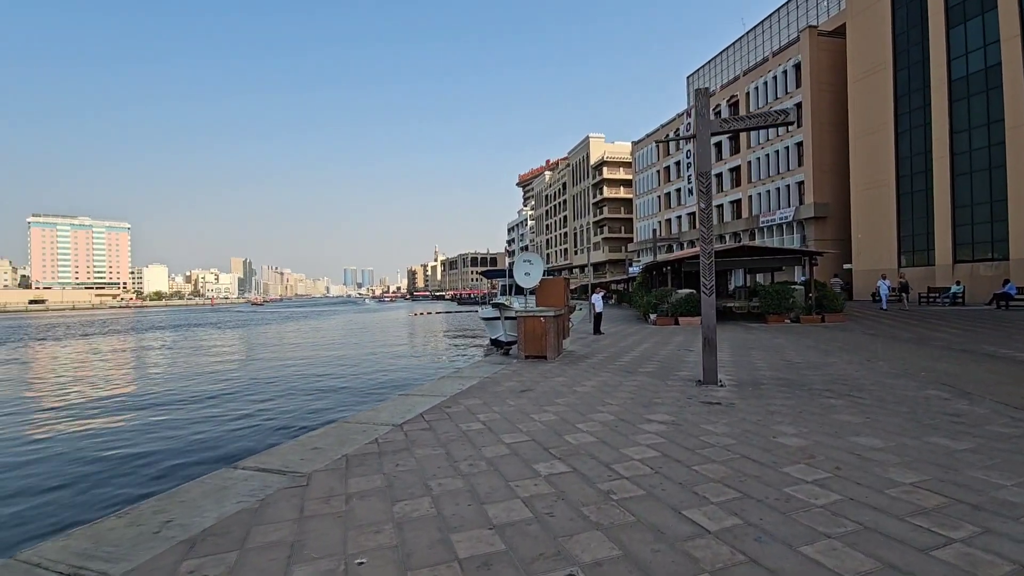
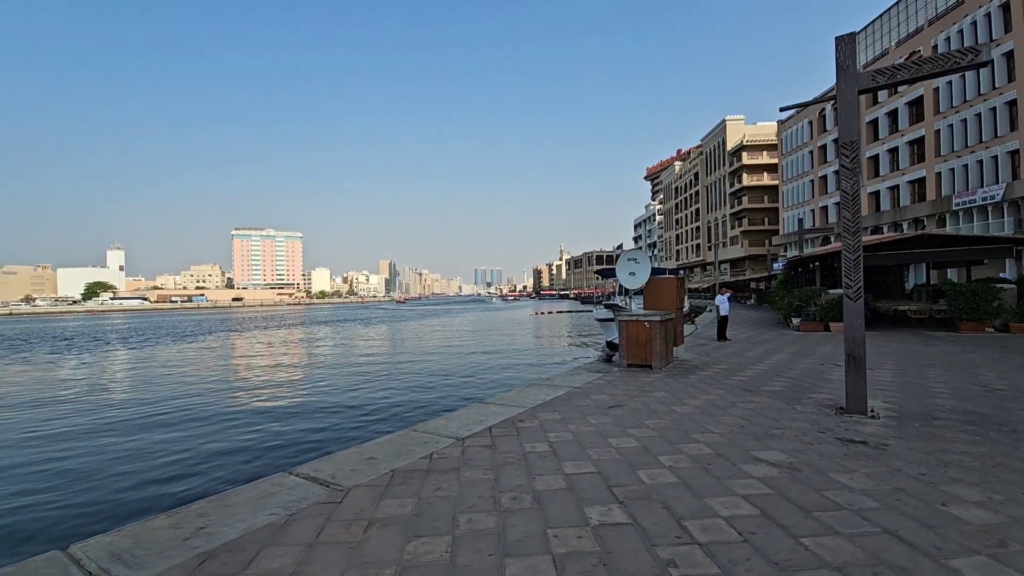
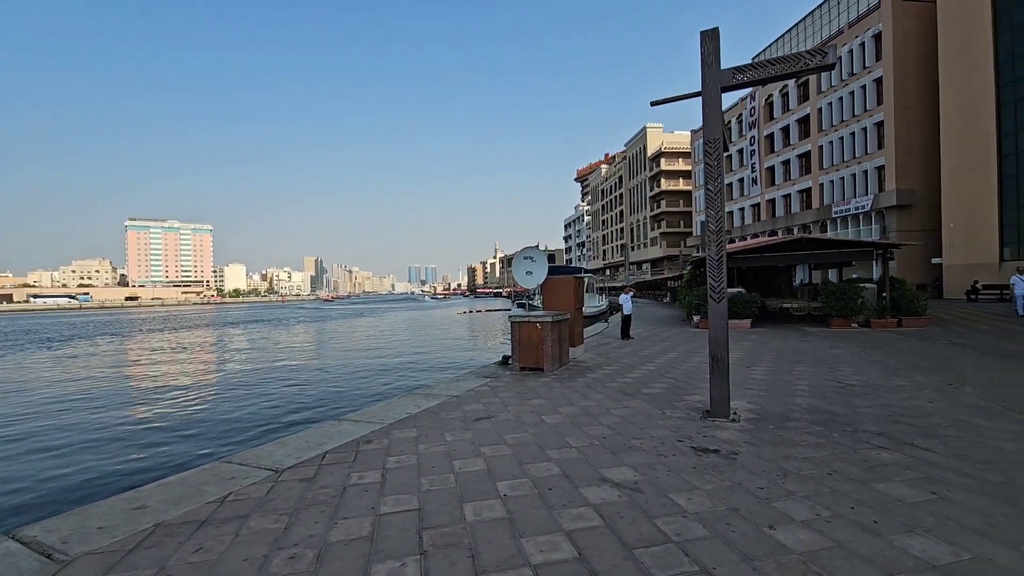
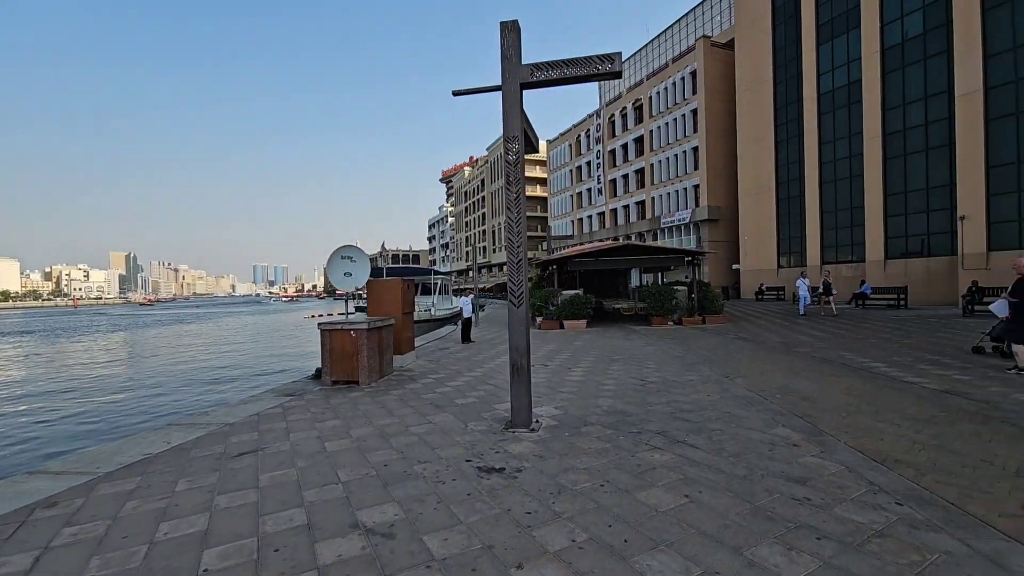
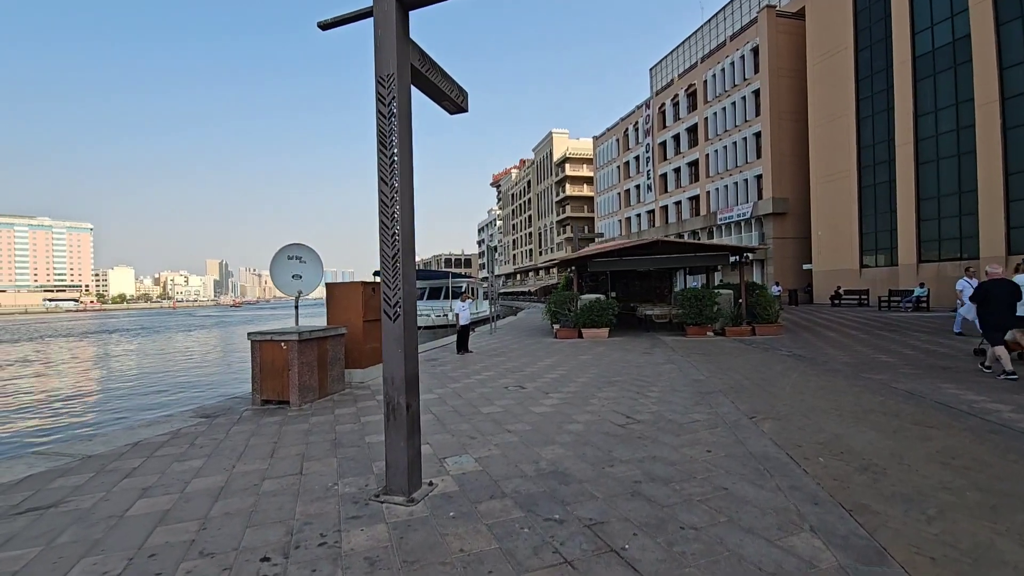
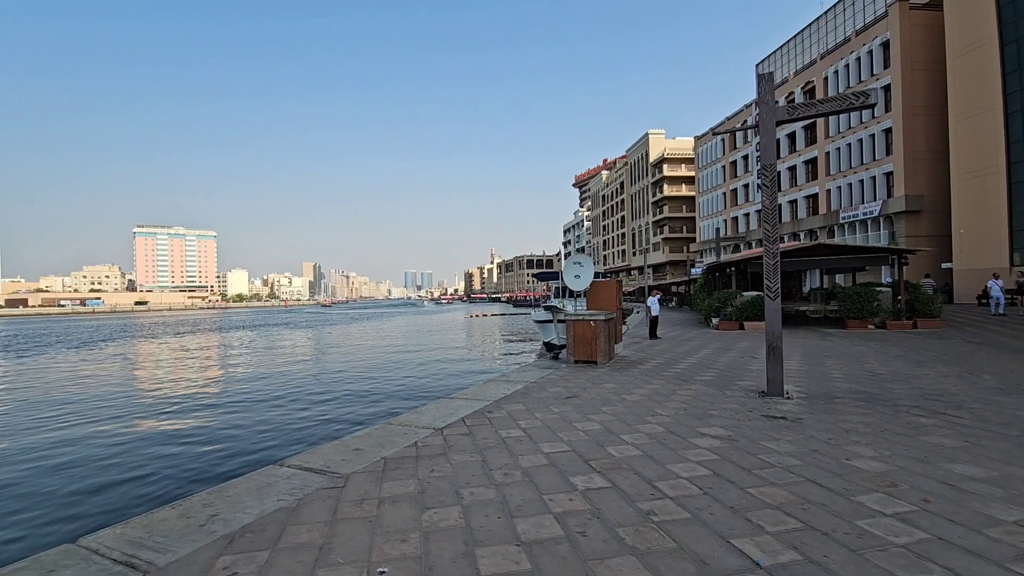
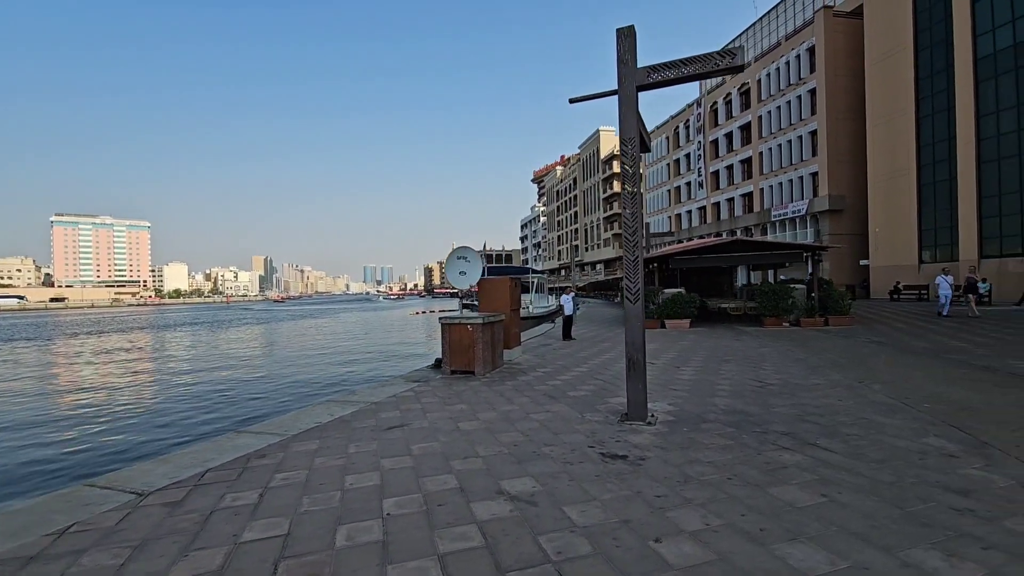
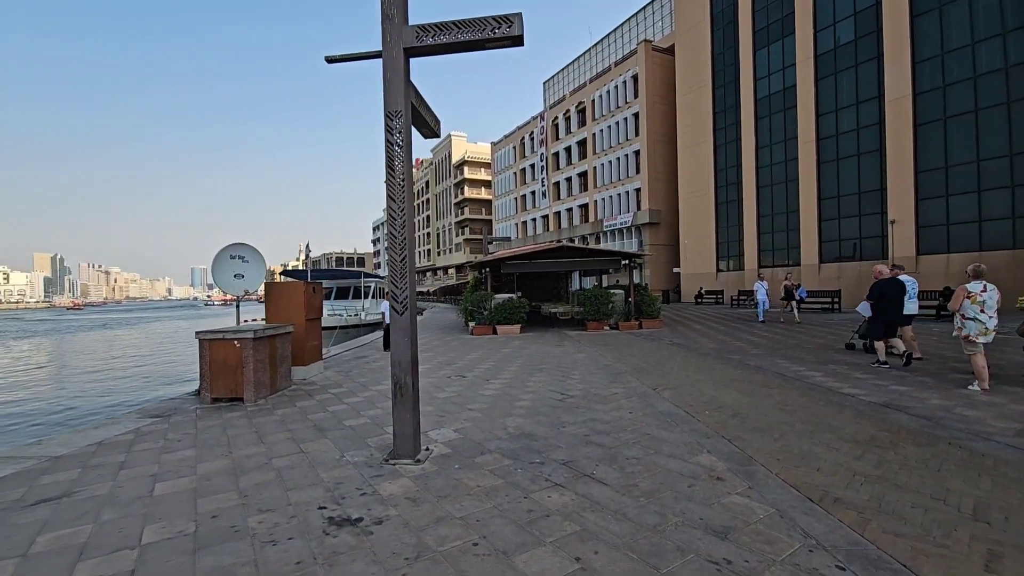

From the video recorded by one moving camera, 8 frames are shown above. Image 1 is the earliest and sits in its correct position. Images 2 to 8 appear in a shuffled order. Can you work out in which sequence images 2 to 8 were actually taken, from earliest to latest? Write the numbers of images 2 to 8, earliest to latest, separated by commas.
6, 2, 3, 7, 4, 8, 5
